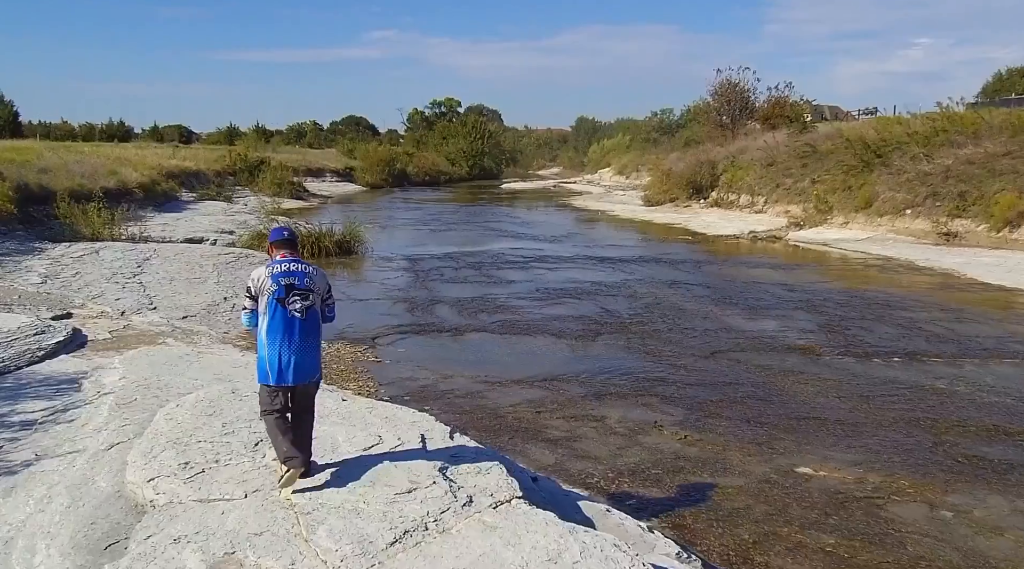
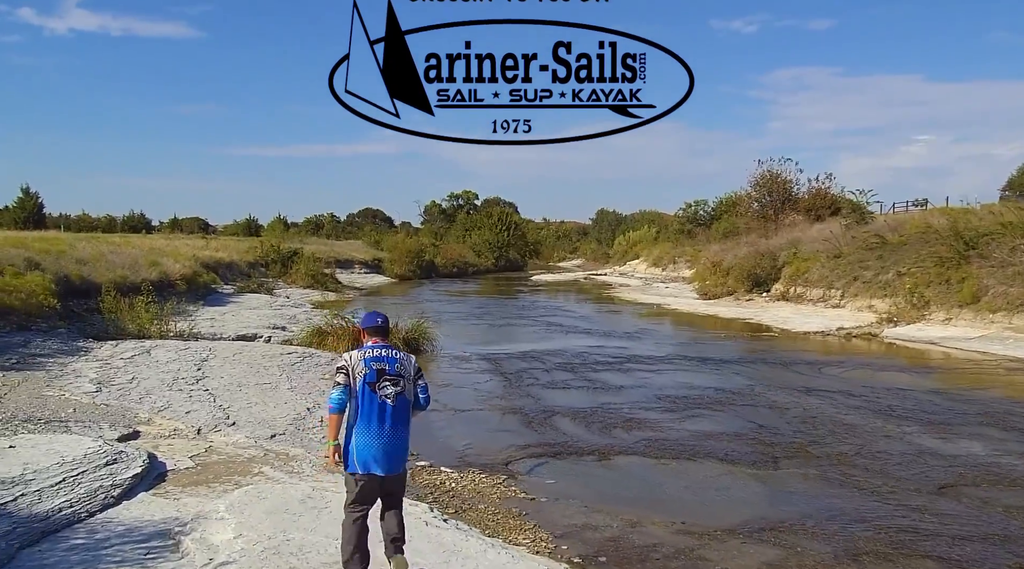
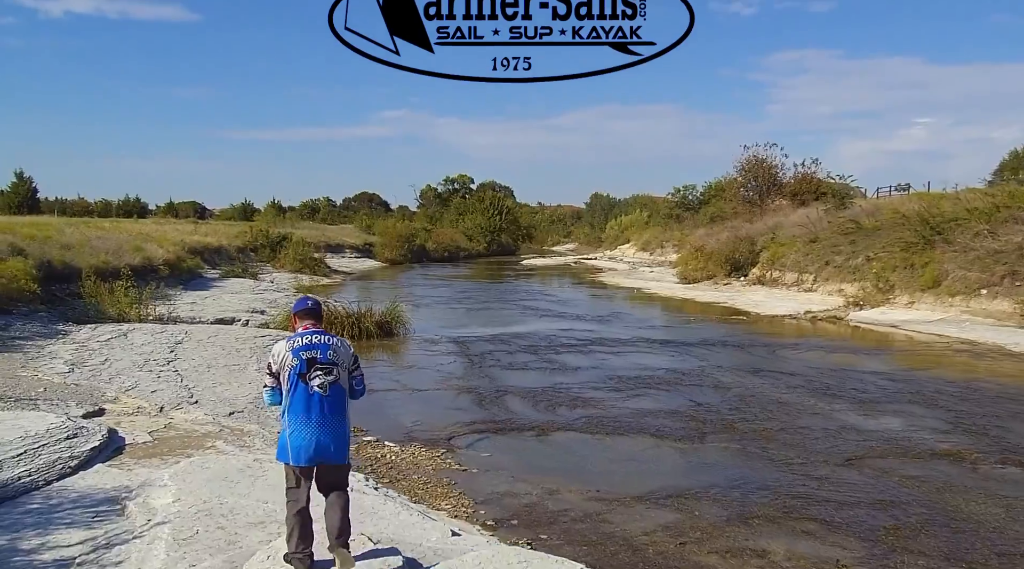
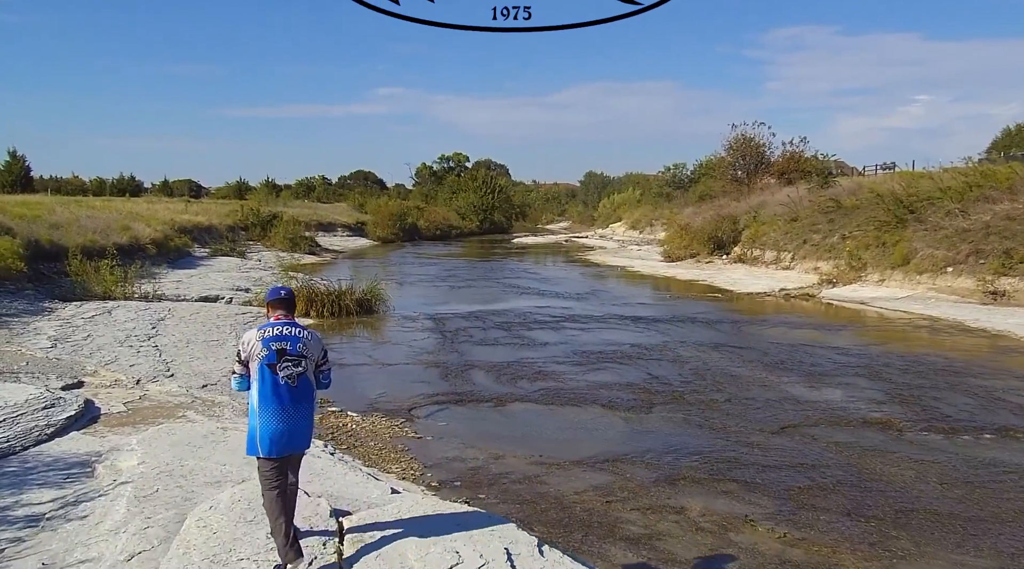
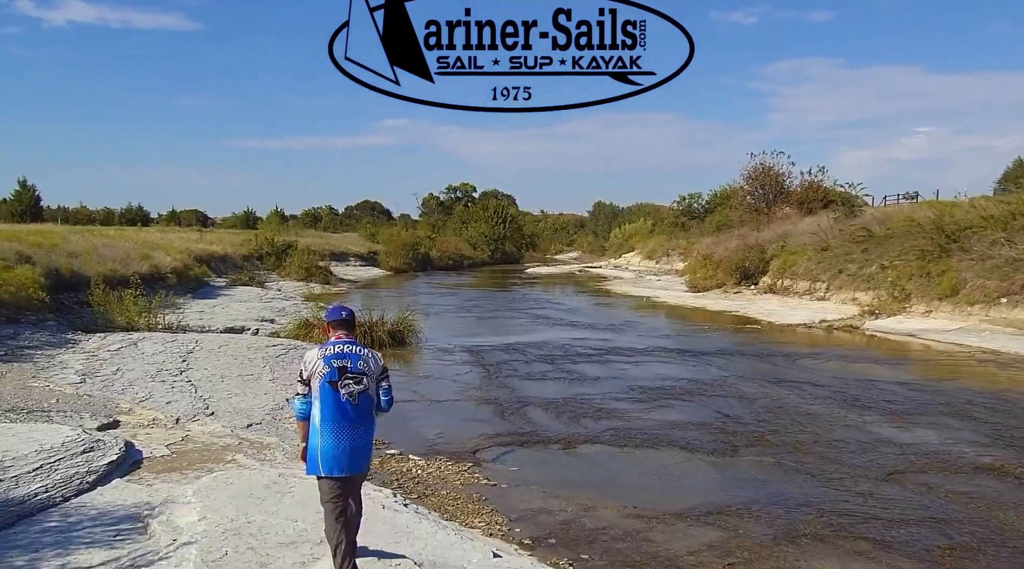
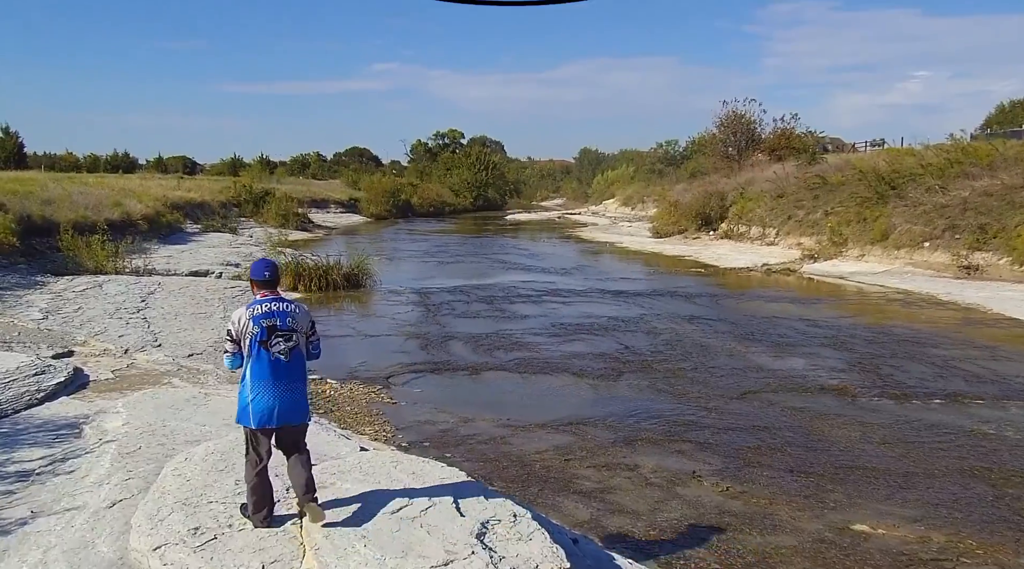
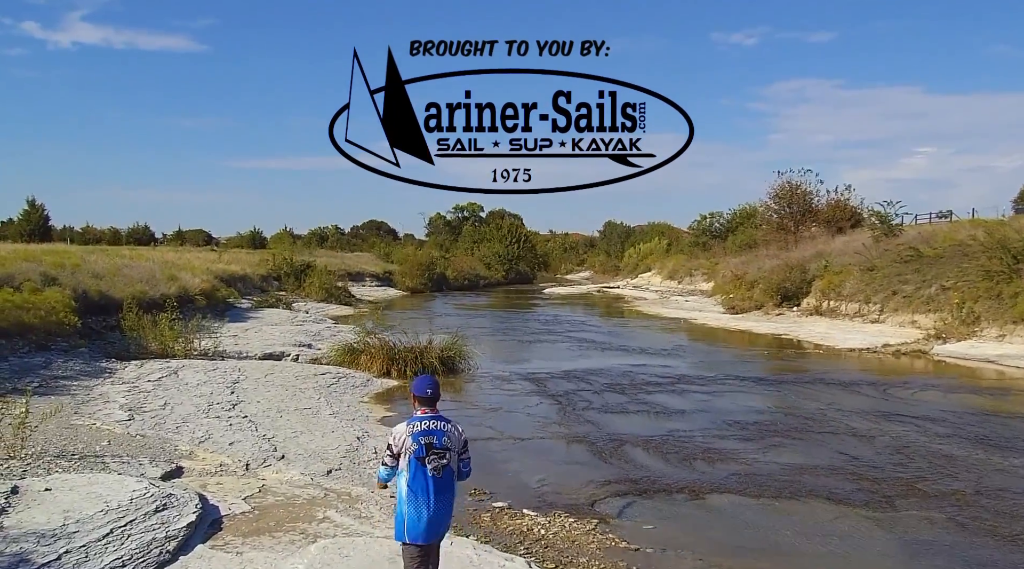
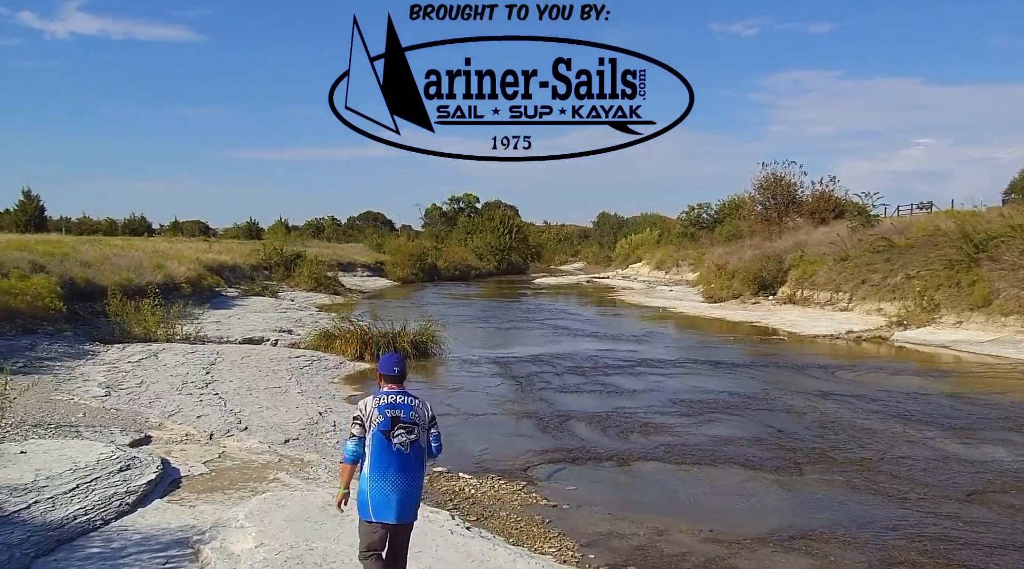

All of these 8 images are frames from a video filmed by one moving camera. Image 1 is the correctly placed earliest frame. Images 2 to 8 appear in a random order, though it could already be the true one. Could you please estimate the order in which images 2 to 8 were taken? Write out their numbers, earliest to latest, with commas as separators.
6, 4, 3, 5, 2, 8, 7
